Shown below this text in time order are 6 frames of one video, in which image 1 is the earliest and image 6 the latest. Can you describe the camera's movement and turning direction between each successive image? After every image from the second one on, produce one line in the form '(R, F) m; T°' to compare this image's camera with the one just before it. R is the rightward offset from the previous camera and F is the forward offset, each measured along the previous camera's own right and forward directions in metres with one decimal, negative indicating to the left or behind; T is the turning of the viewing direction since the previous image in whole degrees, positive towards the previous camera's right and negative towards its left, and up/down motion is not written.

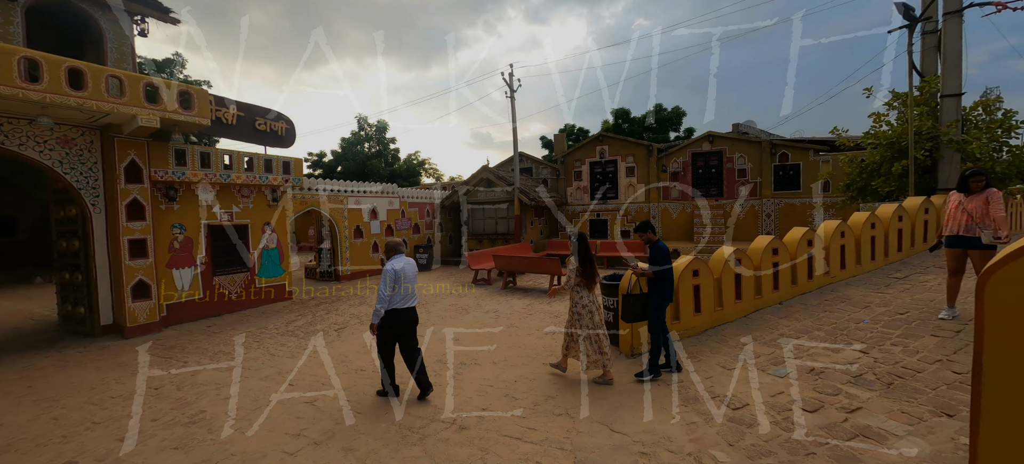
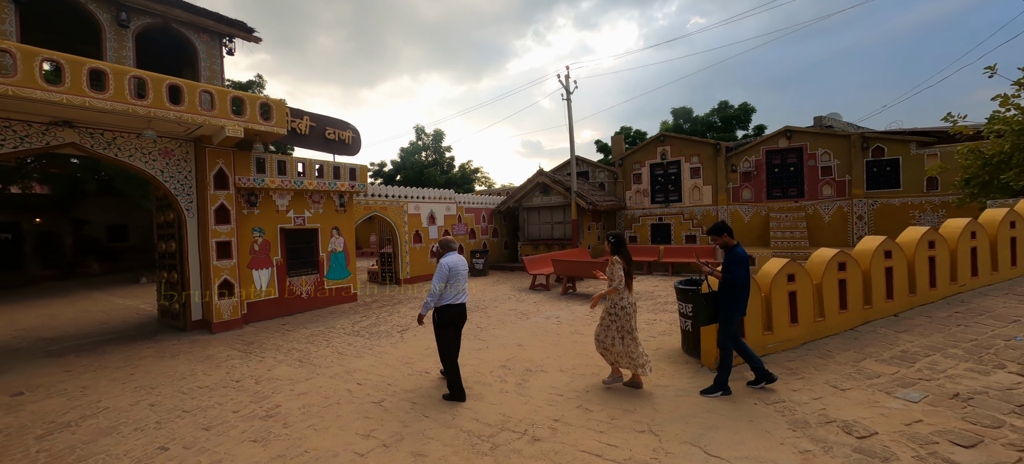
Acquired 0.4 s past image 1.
(-0.2, +0.2) m; -7°
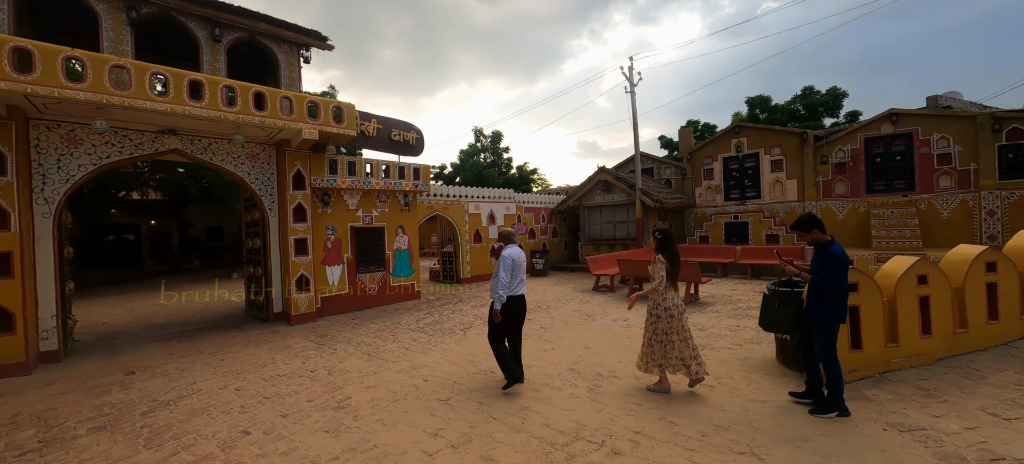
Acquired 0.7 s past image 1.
(-0.1, +0.2) m; -8°
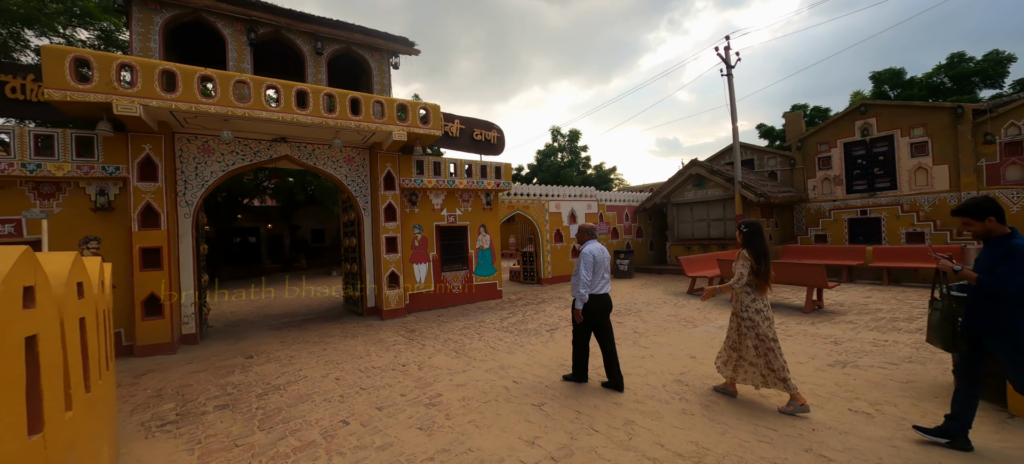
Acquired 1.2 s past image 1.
(-0.2, +0.2) m; -11°
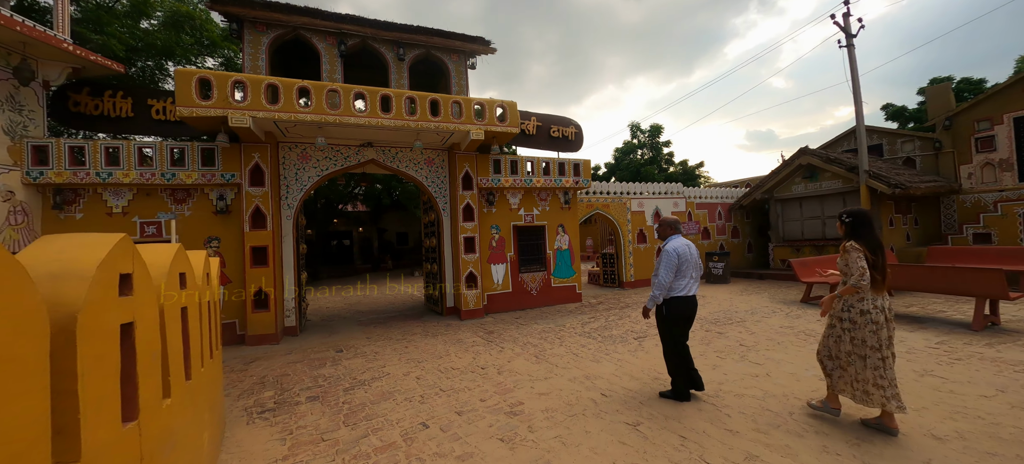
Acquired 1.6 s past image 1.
(-0.1, +0.3) m; -11°
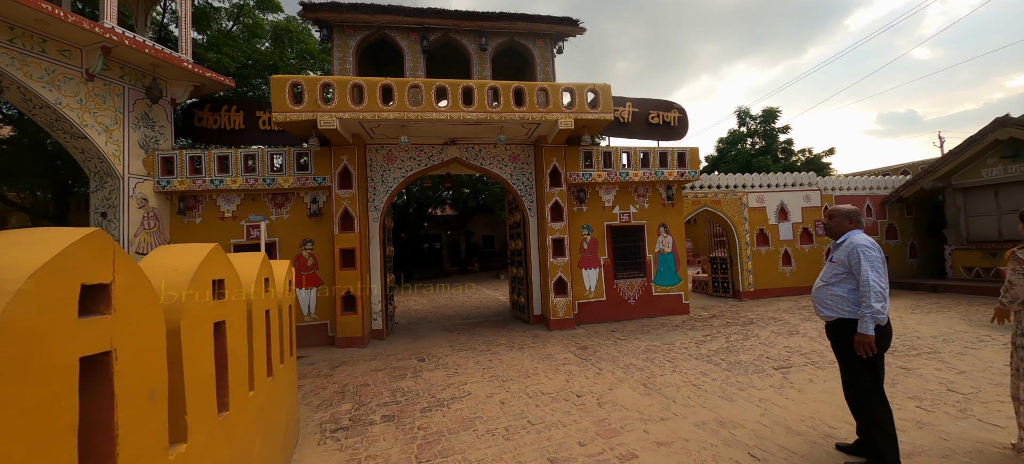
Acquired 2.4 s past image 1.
(-0.1, +0.8) m; -12°
